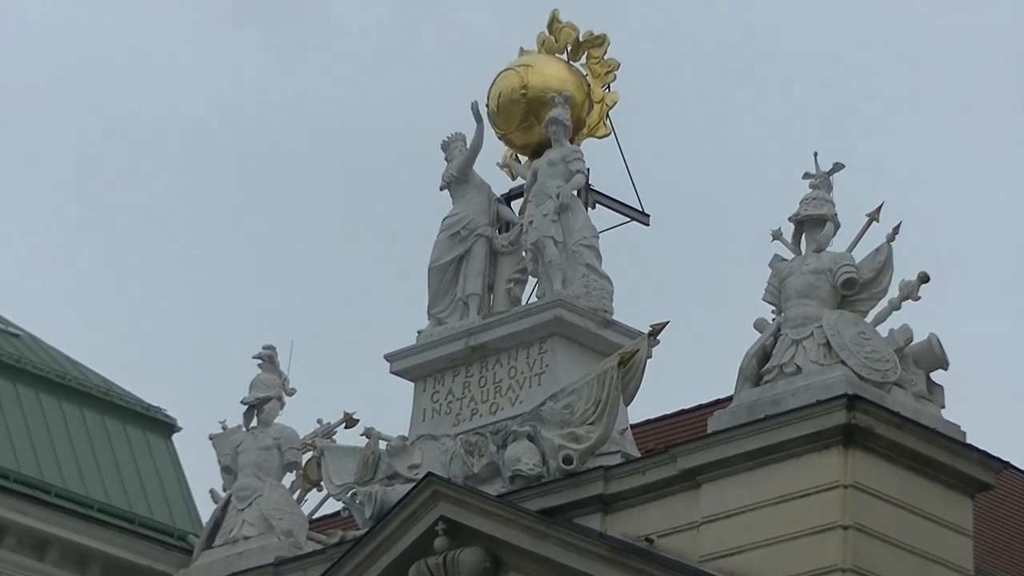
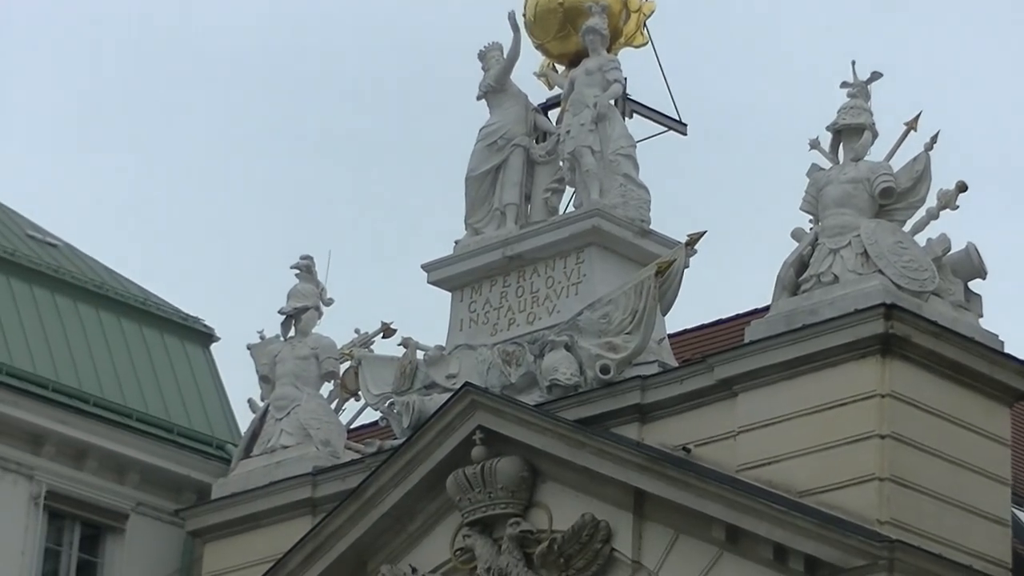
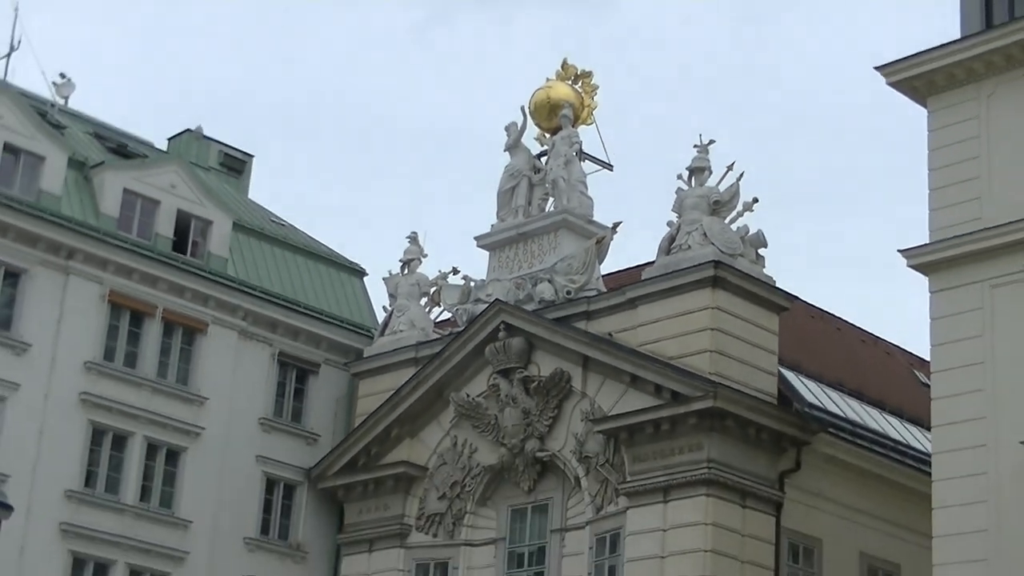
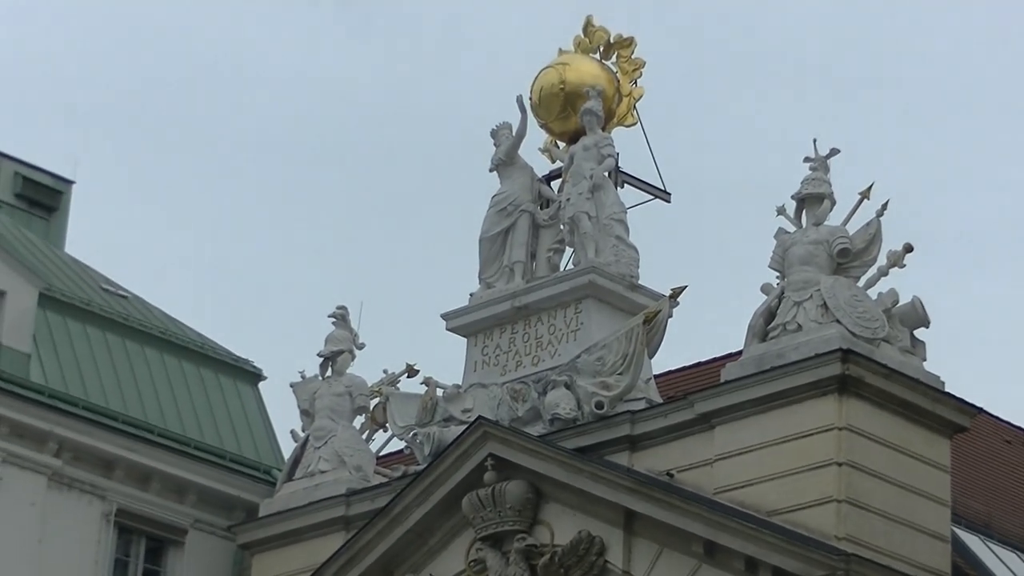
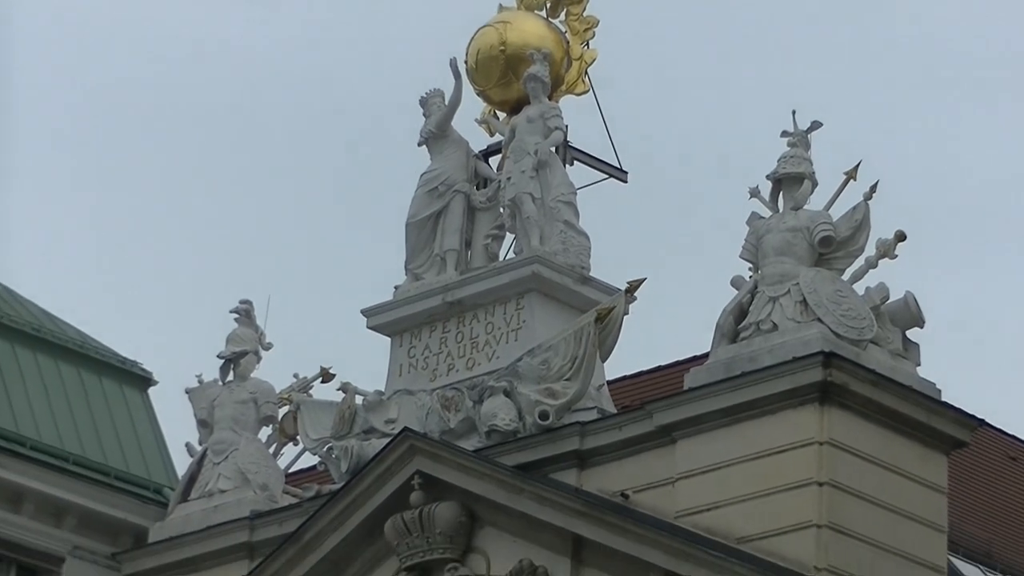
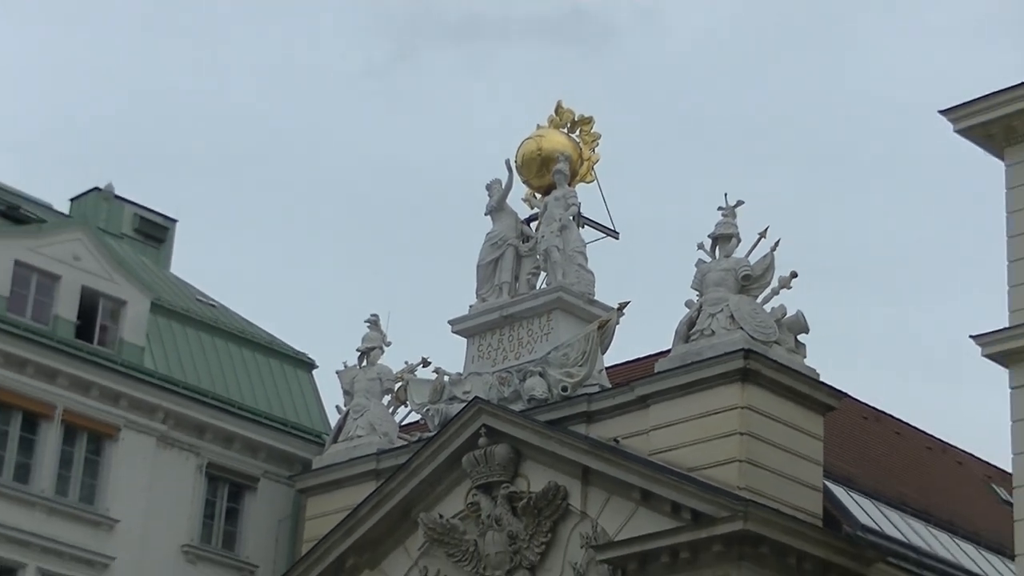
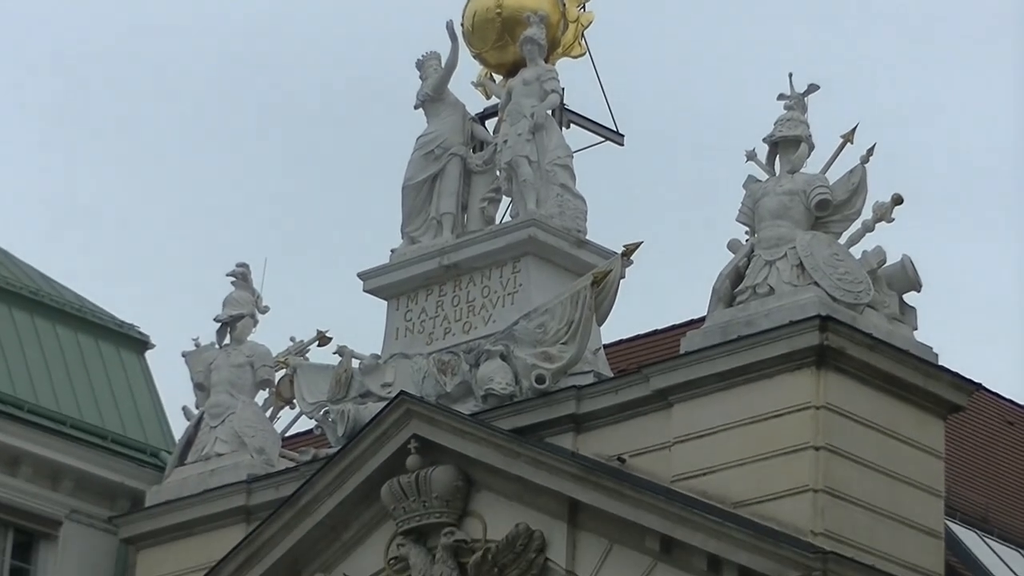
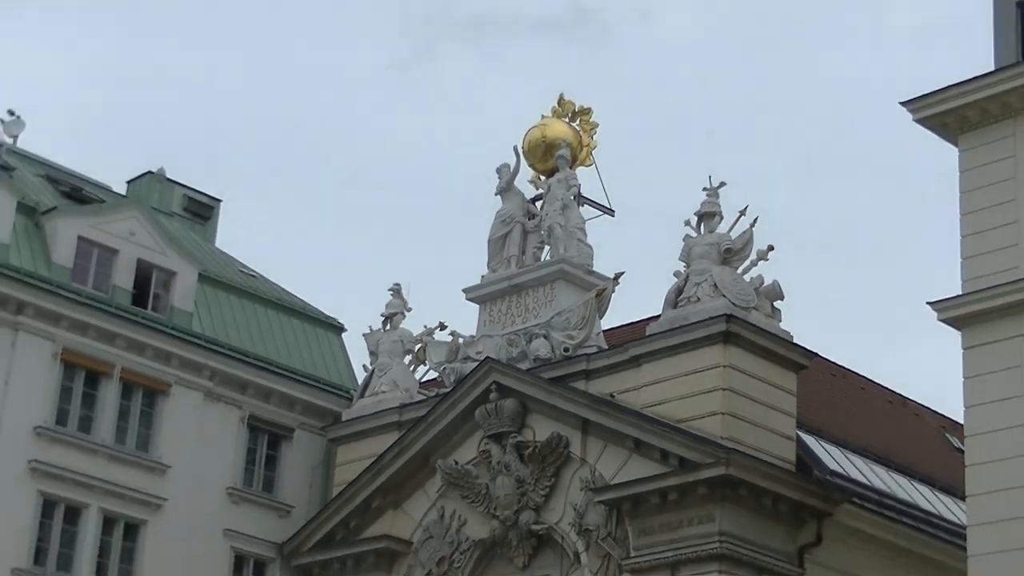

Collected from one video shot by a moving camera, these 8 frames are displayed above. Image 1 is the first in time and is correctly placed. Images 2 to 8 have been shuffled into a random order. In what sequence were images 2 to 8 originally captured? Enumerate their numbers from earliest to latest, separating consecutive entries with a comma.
5, 7, 2, 4, 6, 8, 3
